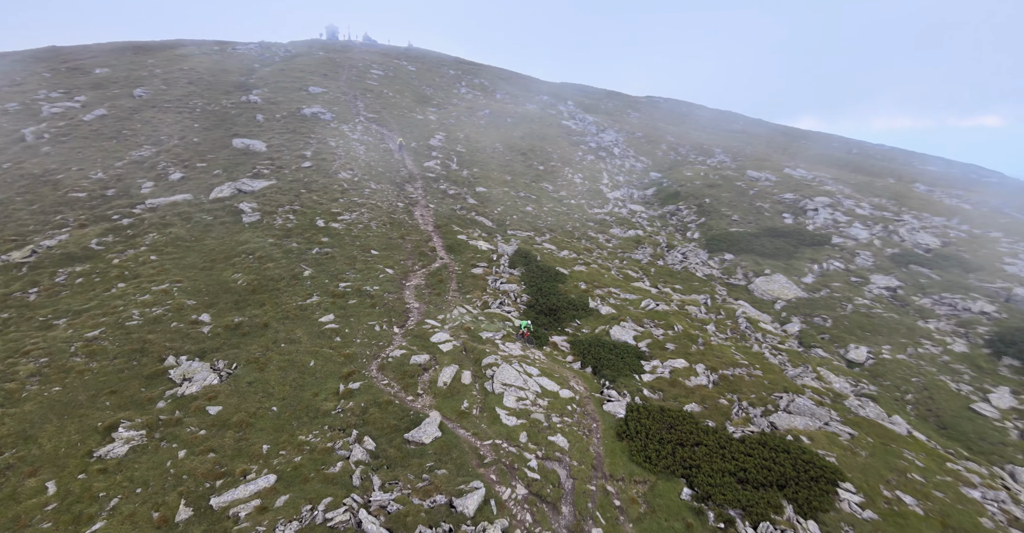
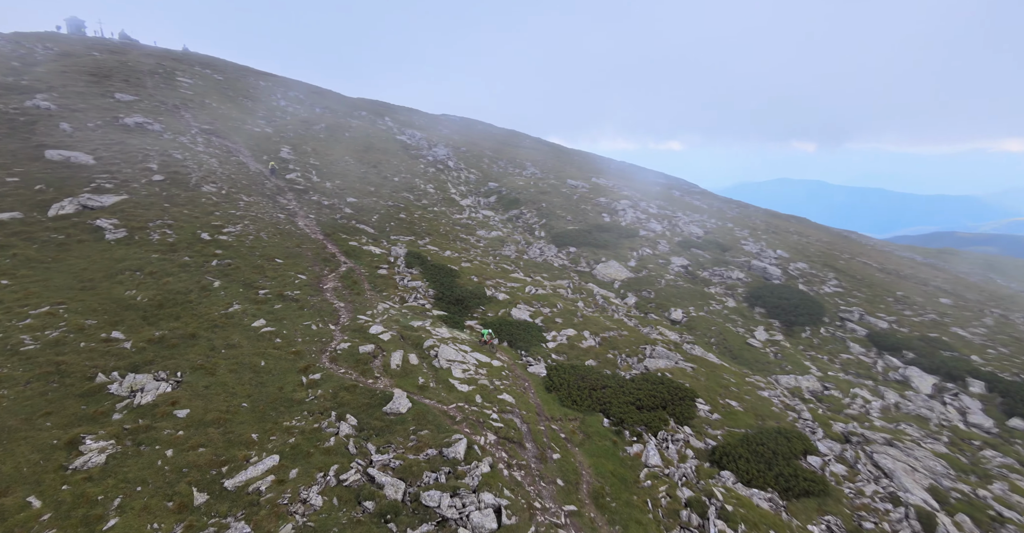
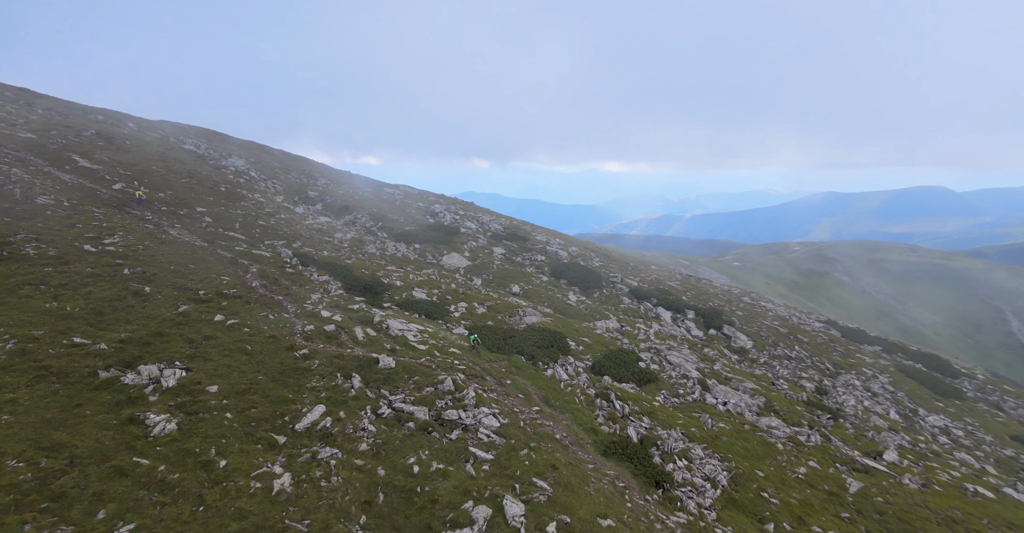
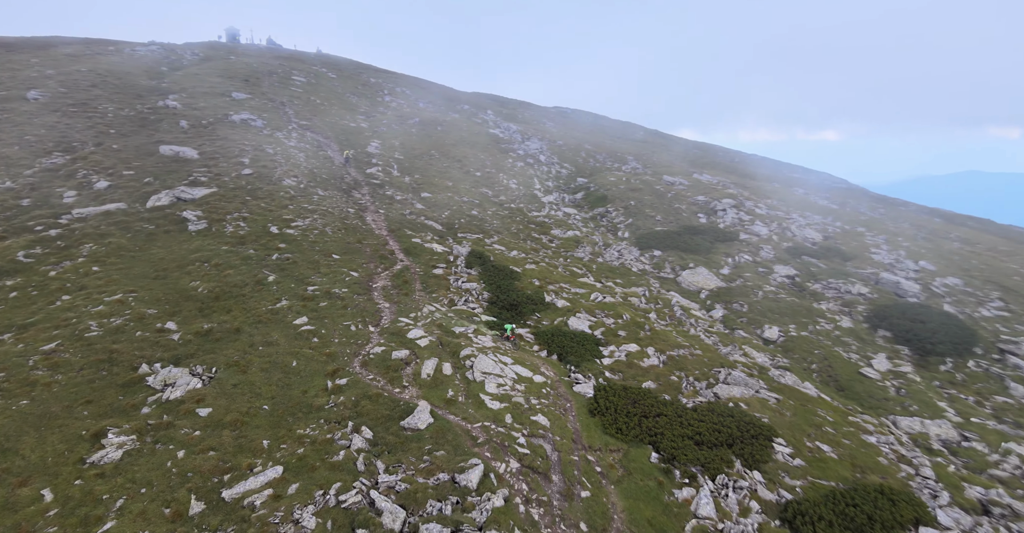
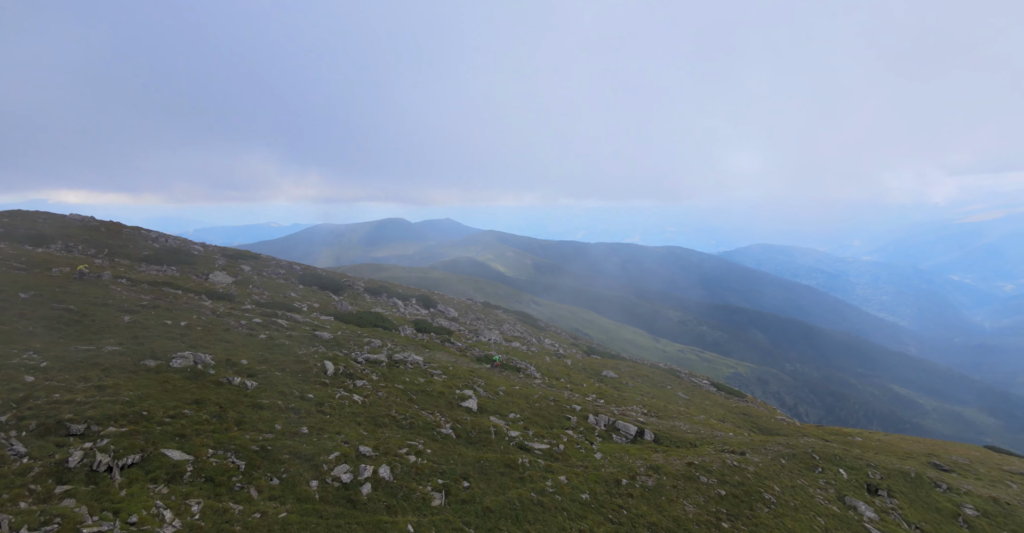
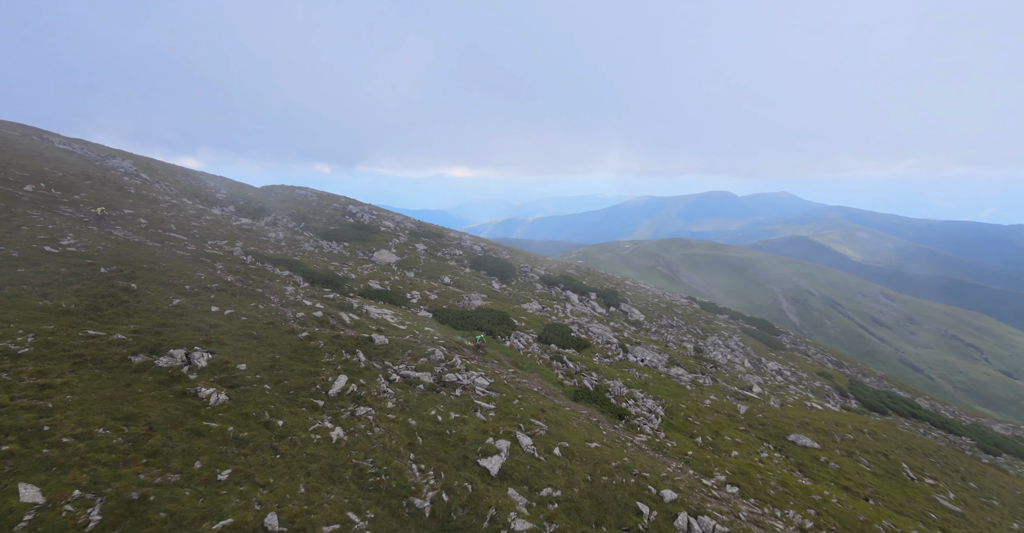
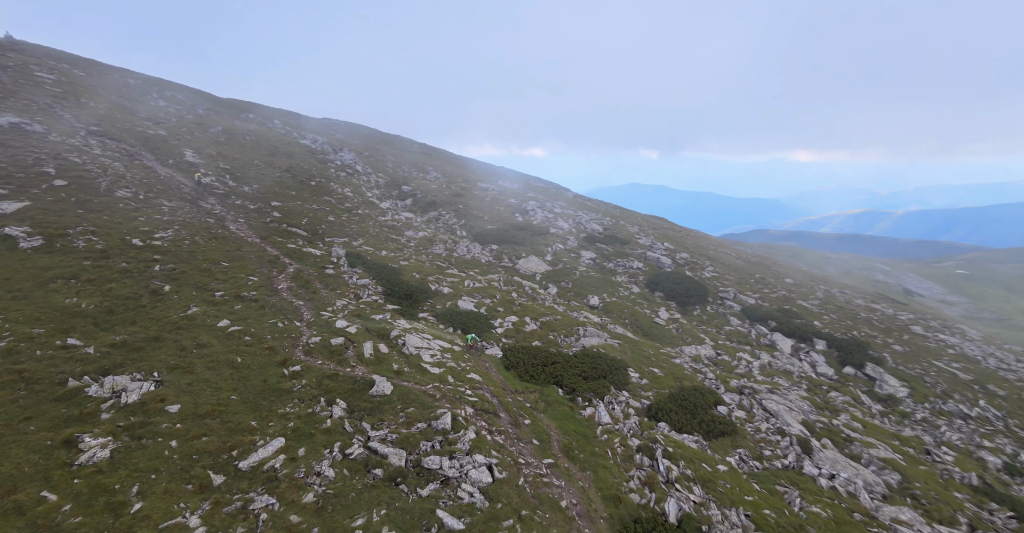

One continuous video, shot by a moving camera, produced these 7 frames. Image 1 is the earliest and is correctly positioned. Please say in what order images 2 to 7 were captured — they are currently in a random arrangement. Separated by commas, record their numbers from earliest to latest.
4, 2, 7, 3, 6, 5
